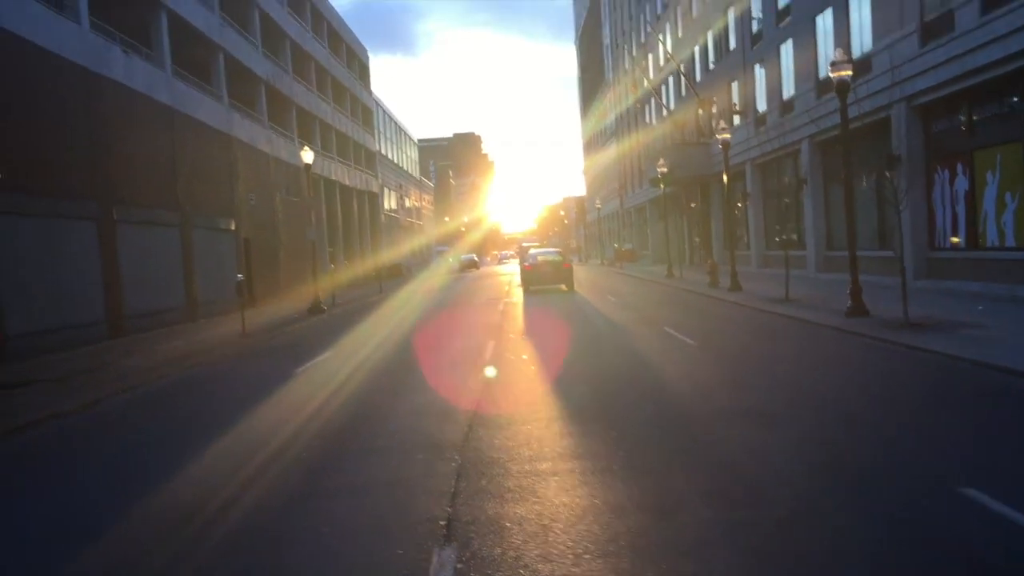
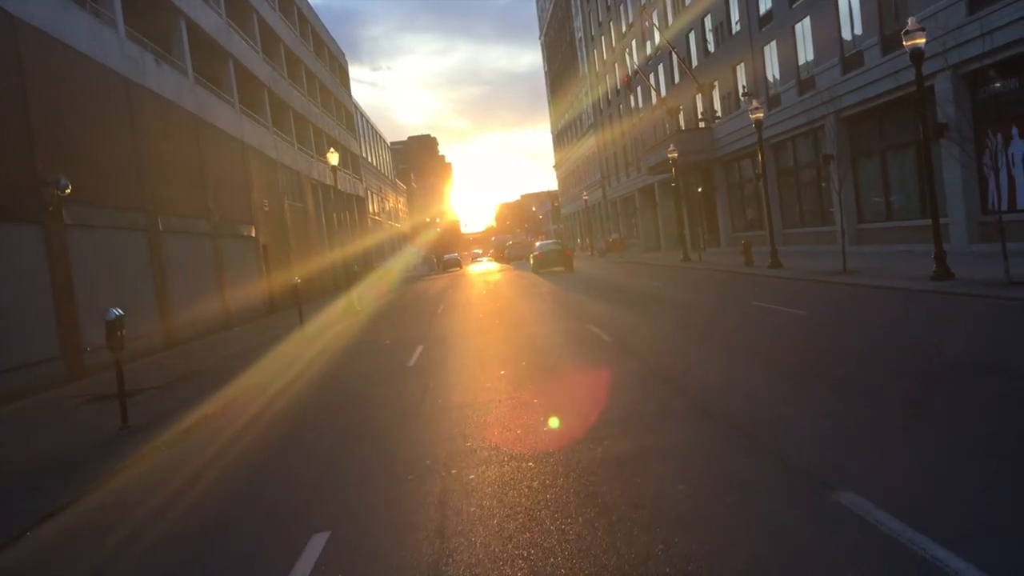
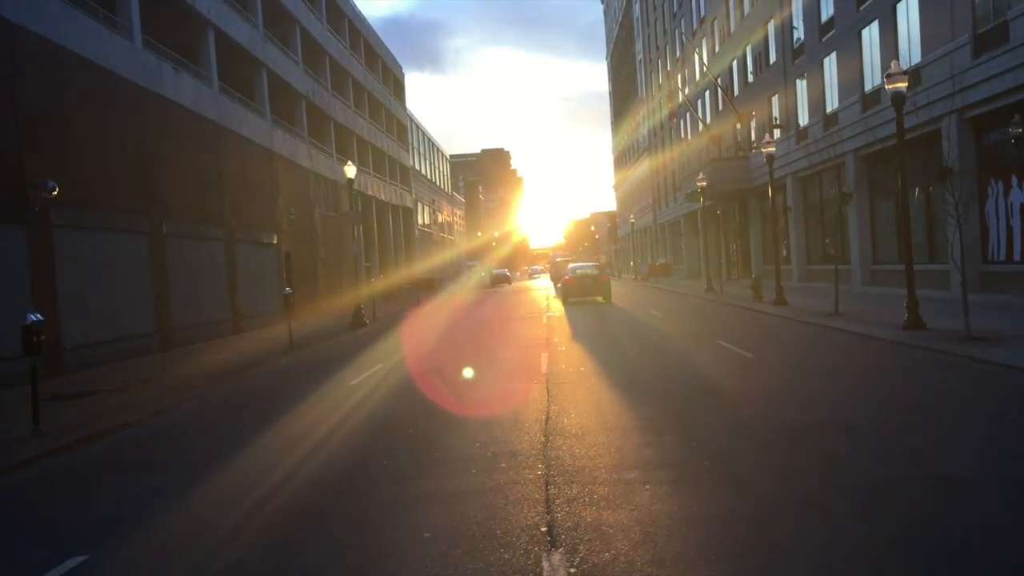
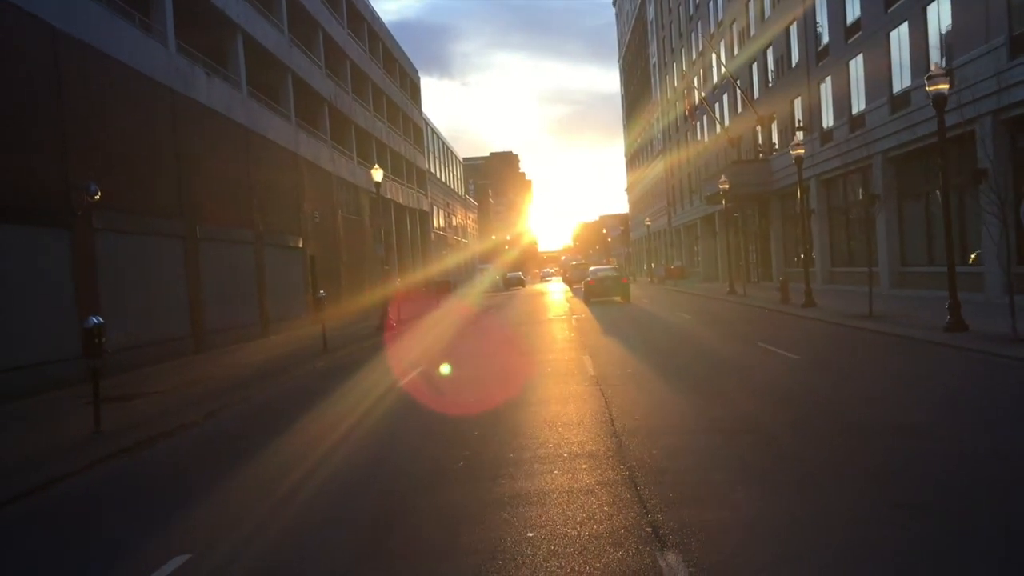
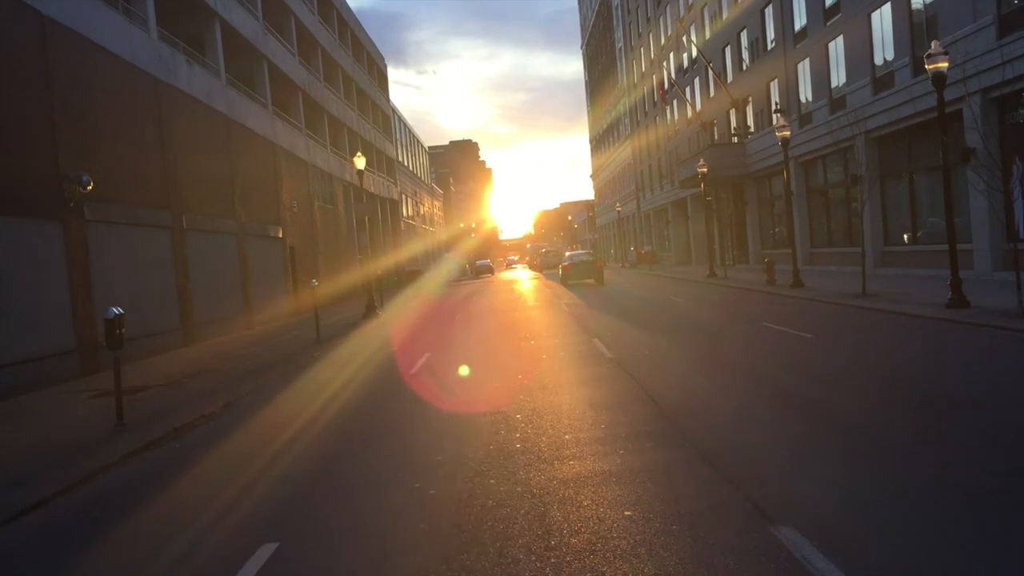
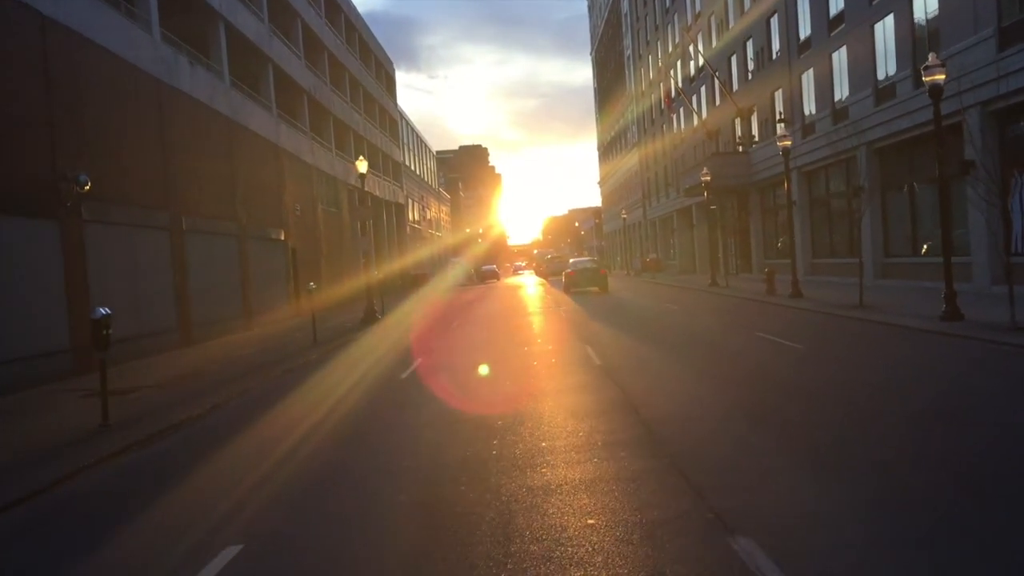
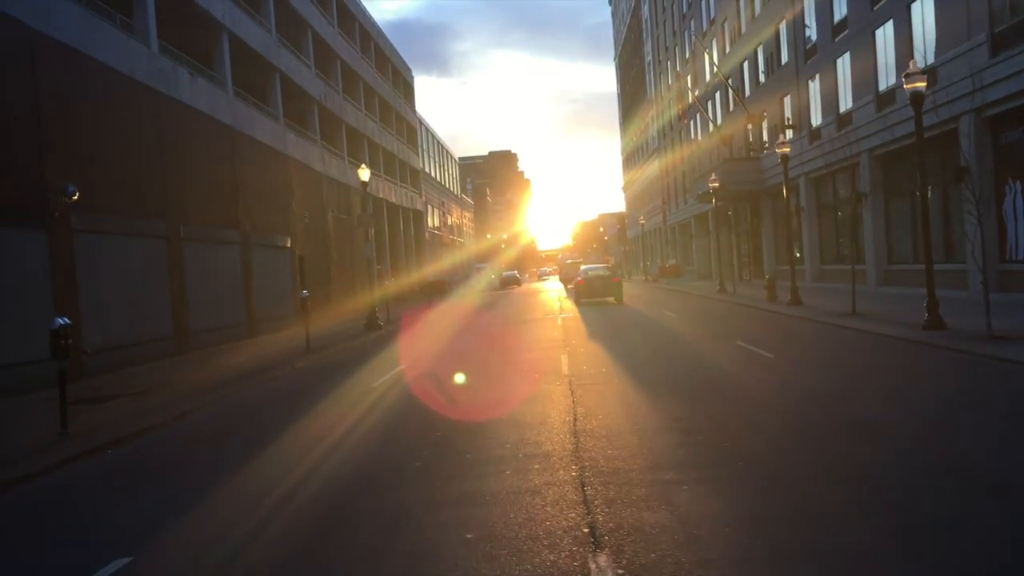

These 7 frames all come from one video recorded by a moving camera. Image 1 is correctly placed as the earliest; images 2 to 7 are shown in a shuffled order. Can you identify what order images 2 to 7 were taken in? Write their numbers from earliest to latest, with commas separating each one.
3, 7, 4, 6, 5, 2
